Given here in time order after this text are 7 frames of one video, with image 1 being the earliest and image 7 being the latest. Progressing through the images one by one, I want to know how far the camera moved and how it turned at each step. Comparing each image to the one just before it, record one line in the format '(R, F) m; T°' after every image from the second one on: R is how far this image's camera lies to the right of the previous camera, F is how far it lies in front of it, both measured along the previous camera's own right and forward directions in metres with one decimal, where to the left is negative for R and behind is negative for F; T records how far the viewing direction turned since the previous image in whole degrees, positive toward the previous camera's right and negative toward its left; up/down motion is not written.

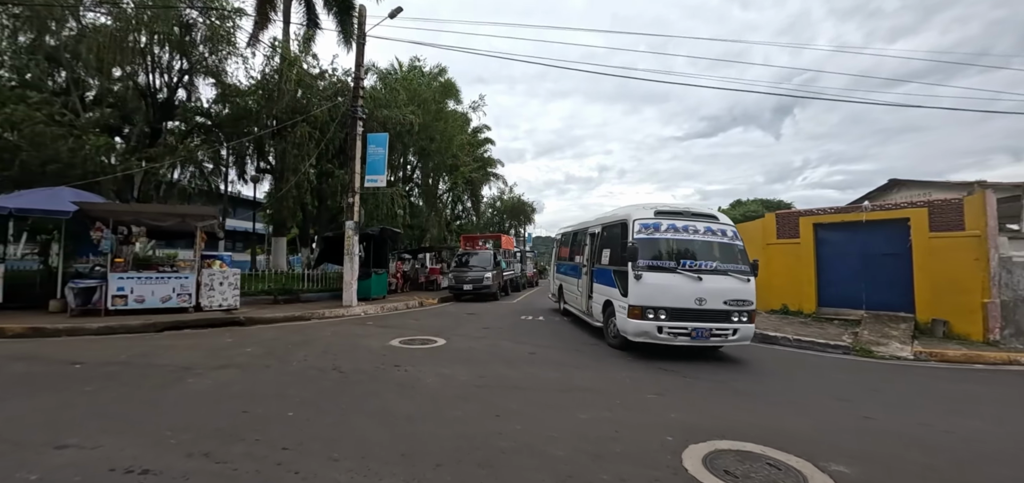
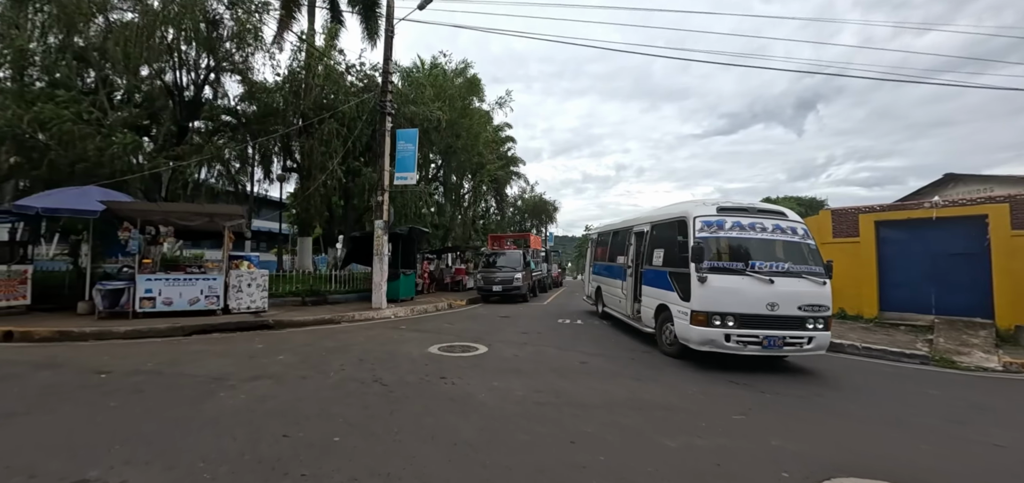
(-0.6, +0.7) m; -2°
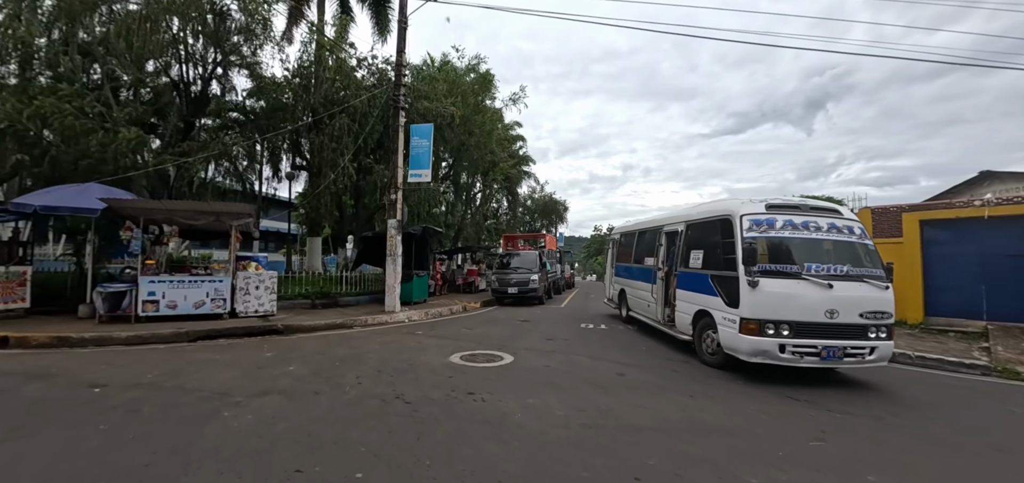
(-0.4, +0.6) m; -1°
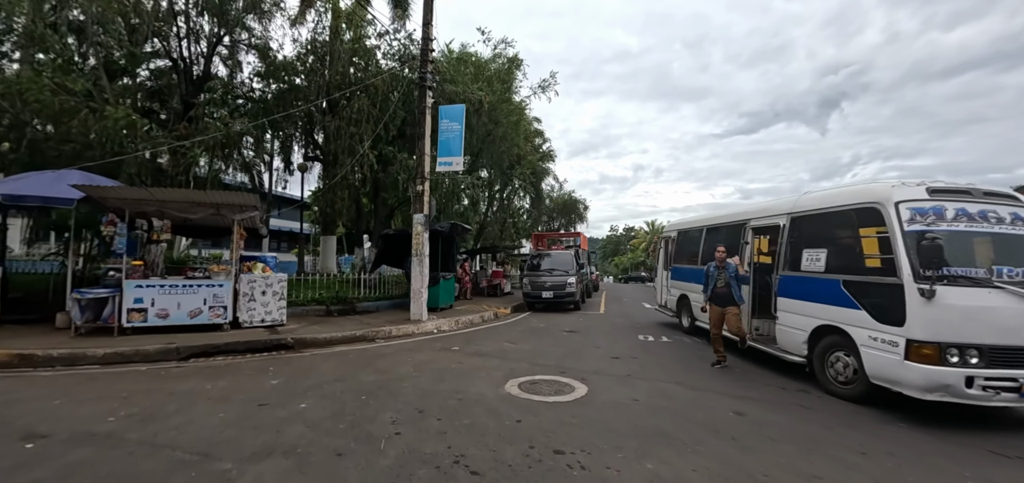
(-0.9, +1.7) m; -1°
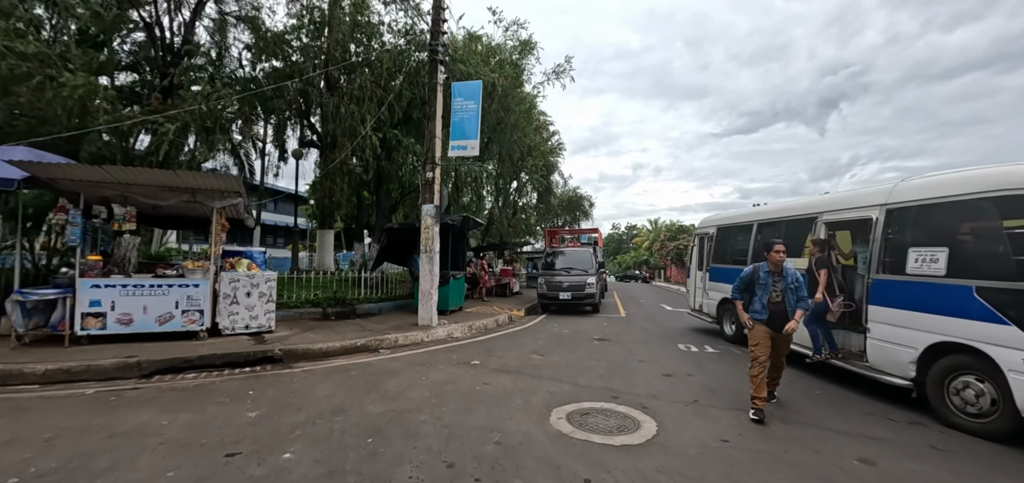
(-0.5, +1.3) m; 0°
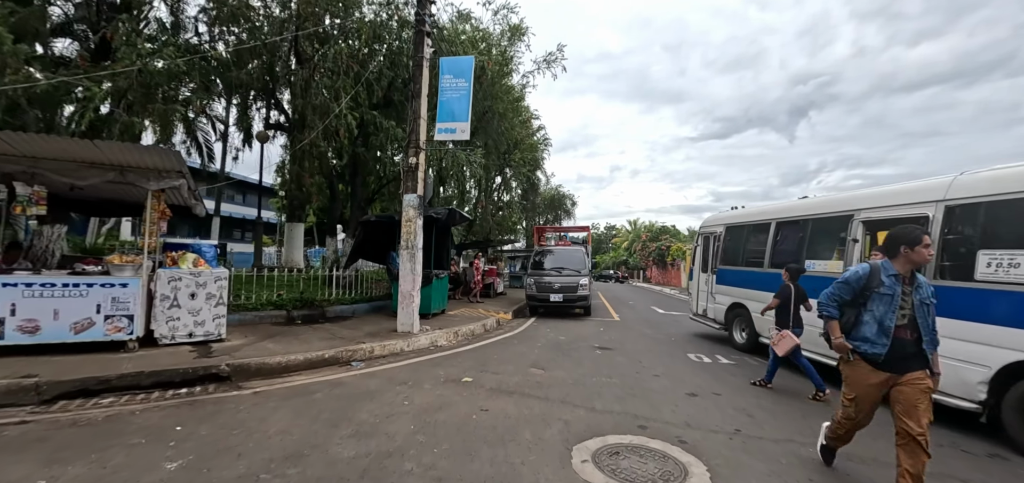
(-0.3, +1.0) m; +3°
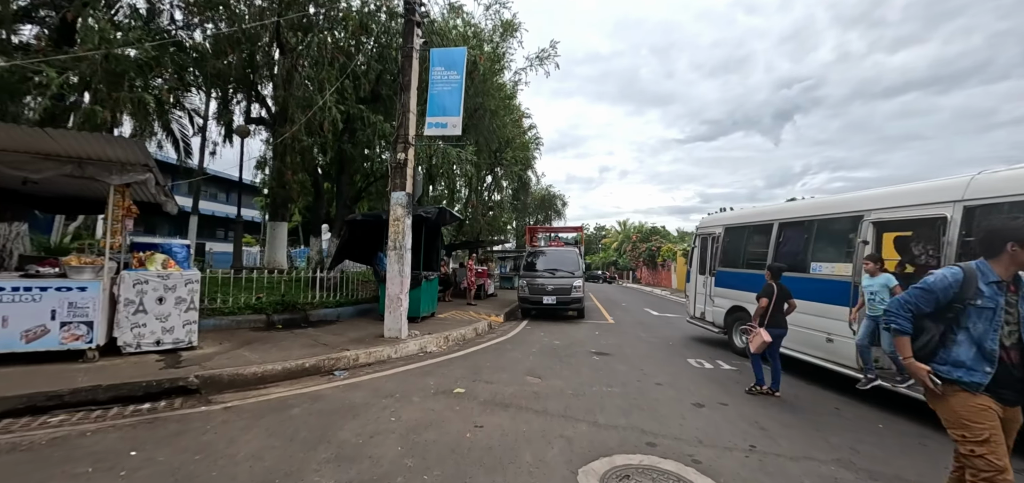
(-0.1, +0.4) m; +1°
